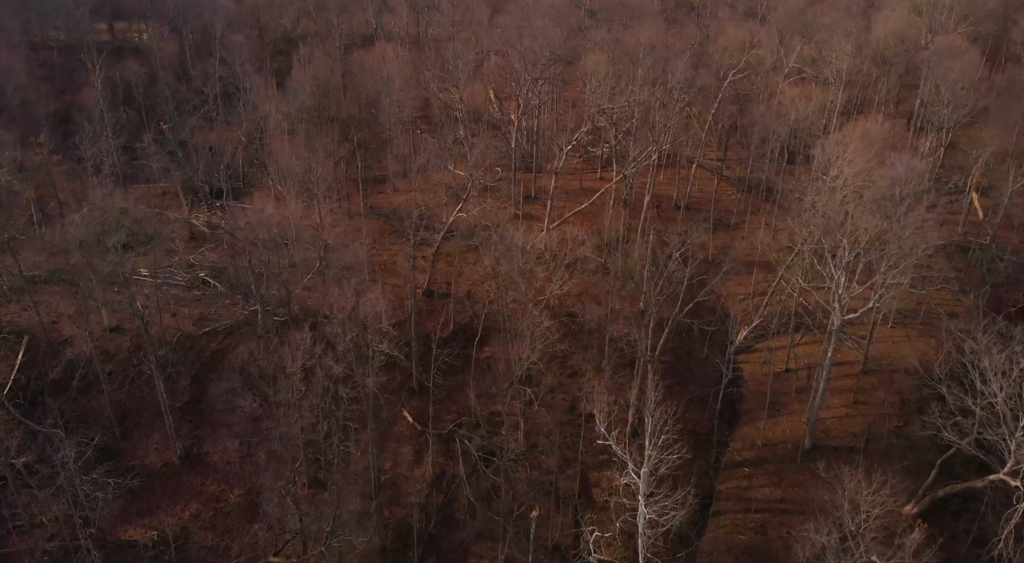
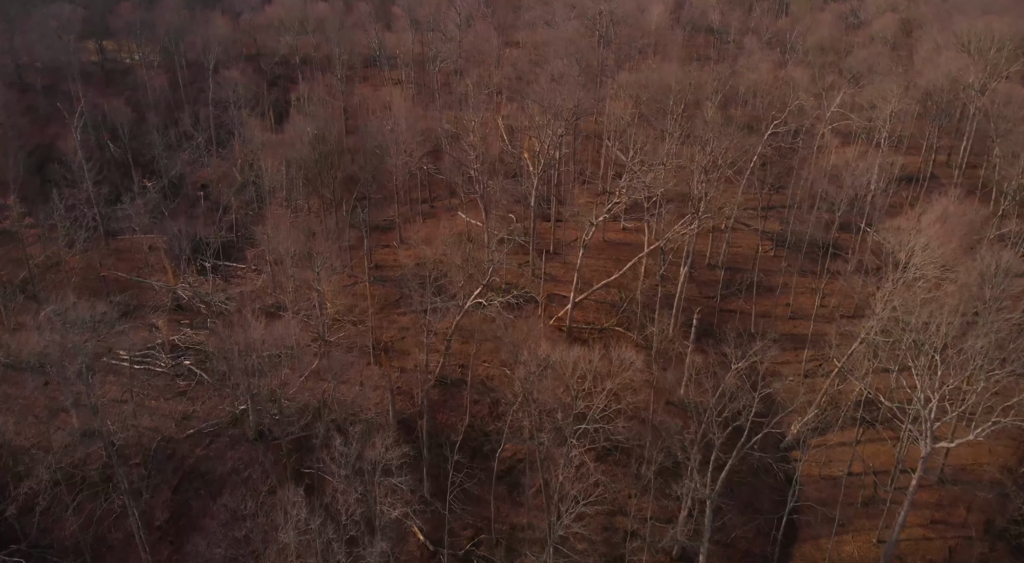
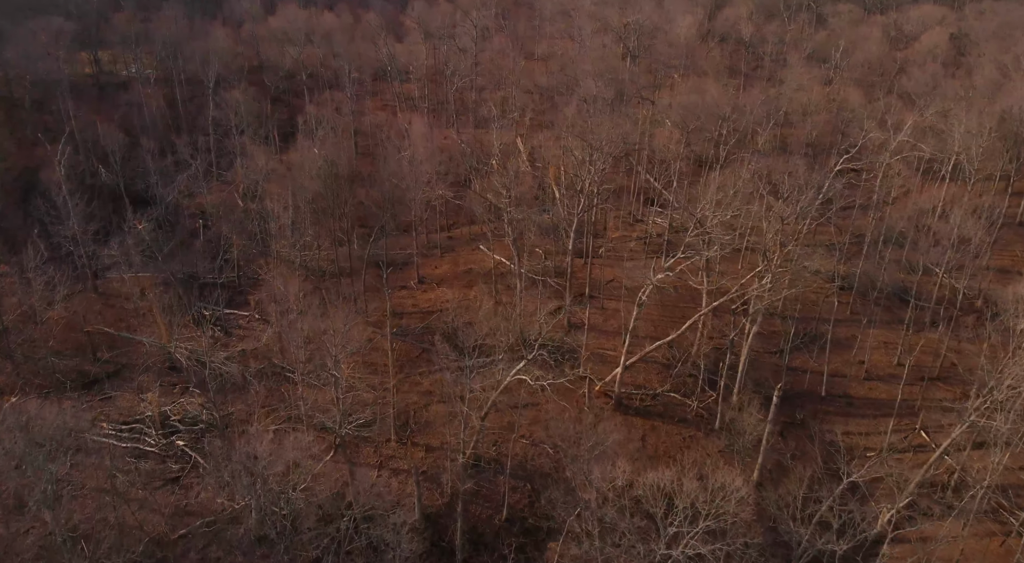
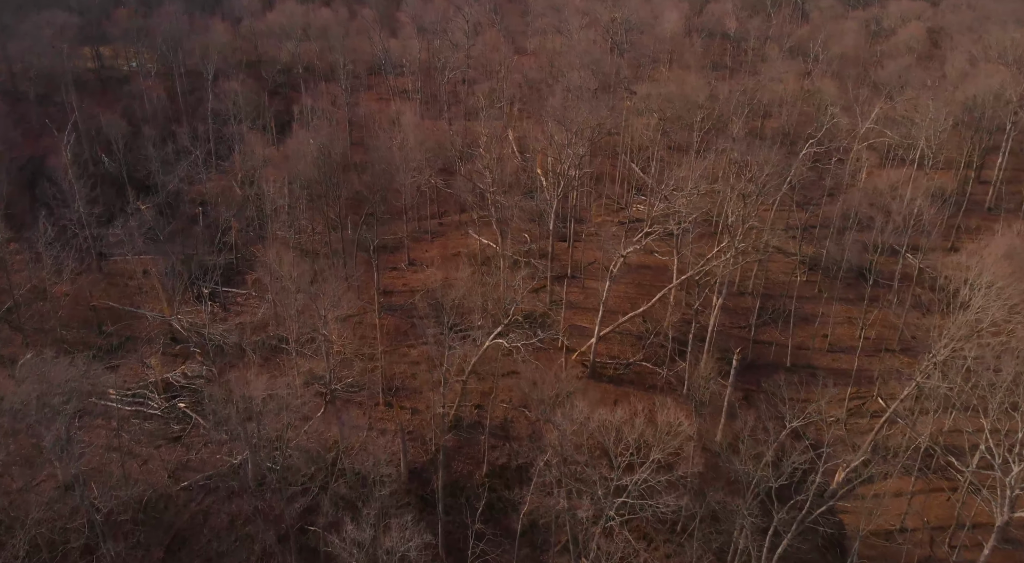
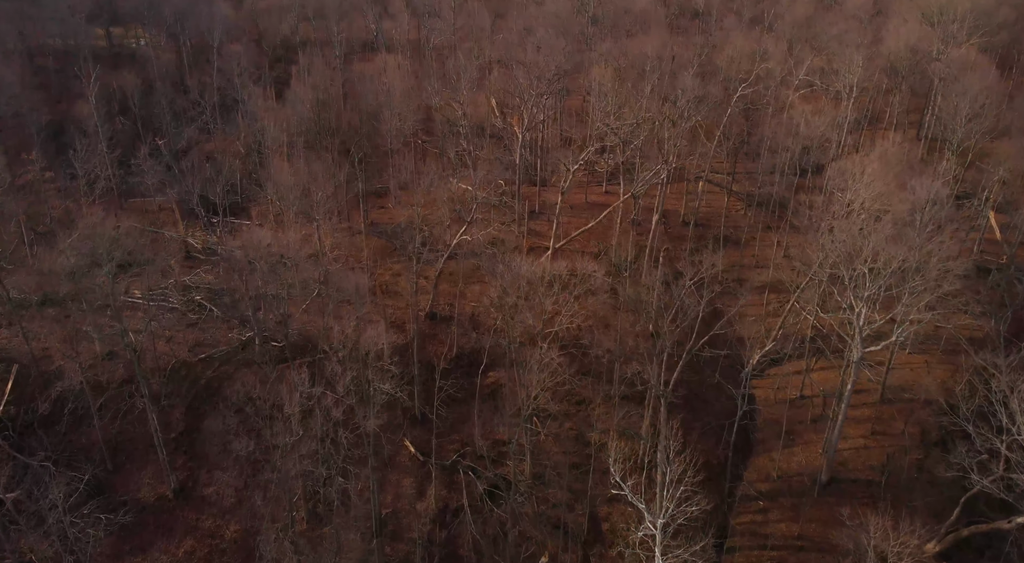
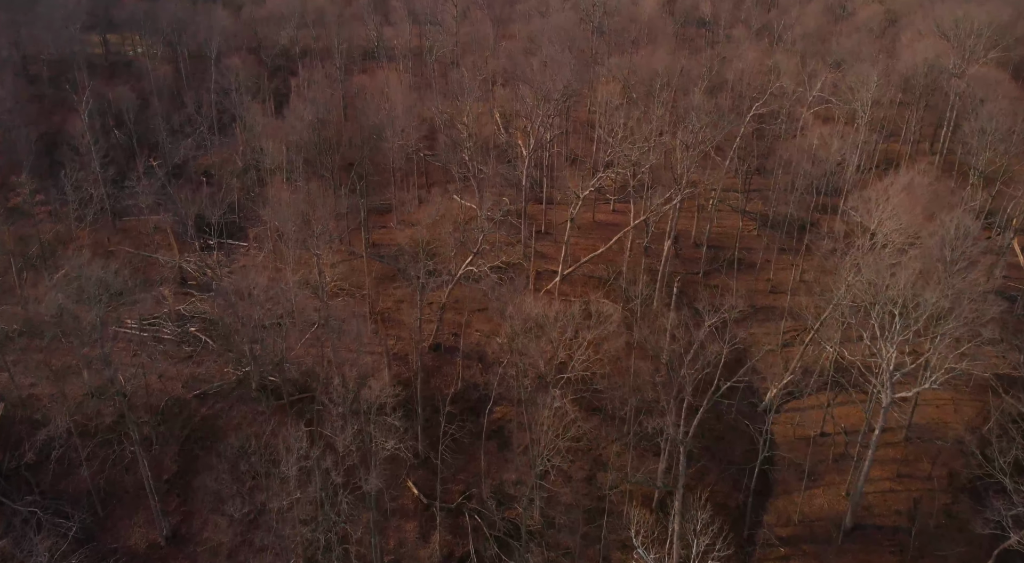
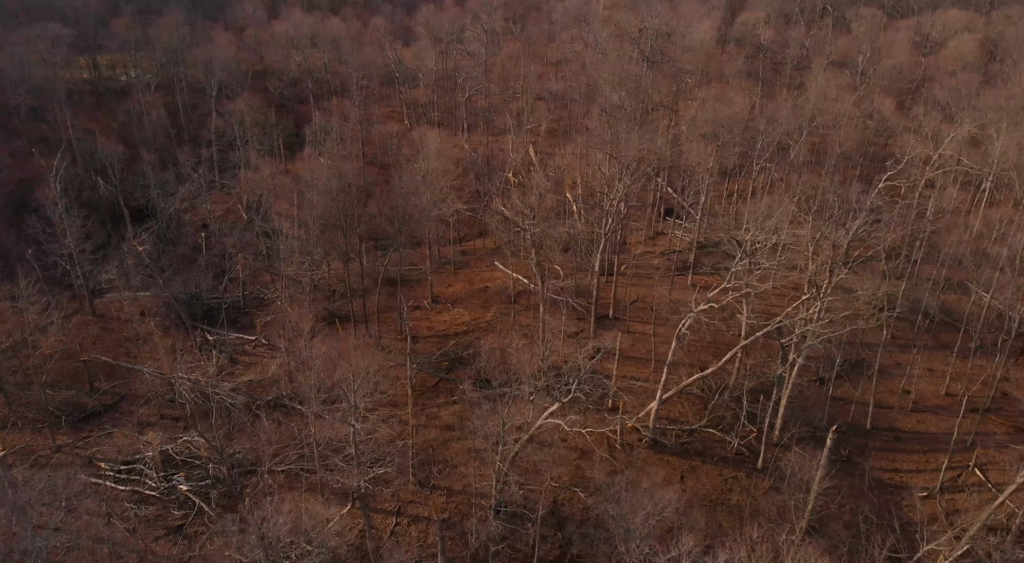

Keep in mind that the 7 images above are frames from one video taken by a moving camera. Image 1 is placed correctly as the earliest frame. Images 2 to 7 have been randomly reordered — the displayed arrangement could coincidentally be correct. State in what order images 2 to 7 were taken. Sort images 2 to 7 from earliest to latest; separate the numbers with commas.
5, 6, 2, 4, 3, 7
